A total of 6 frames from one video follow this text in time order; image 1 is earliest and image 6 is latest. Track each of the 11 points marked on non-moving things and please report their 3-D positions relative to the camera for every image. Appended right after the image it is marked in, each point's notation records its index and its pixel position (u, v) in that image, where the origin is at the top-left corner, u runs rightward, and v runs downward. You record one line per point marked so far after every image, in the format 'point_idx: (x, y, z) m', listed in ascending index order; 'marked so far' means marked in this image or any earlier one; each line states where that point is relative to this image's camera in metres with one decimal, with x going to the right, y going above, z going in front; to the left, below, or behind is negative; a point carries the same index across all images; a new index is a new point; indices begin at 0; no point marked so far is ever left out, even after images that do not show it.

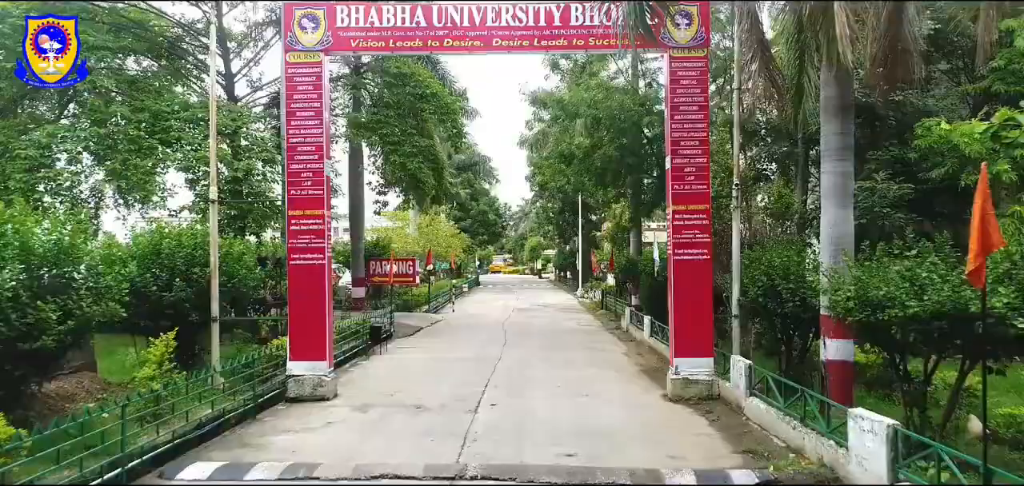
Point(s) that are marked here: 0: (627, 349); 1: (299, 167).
0: (+2.9, -2.7, +17.5) m
1: (-3.5, +1.2, +11.3) m
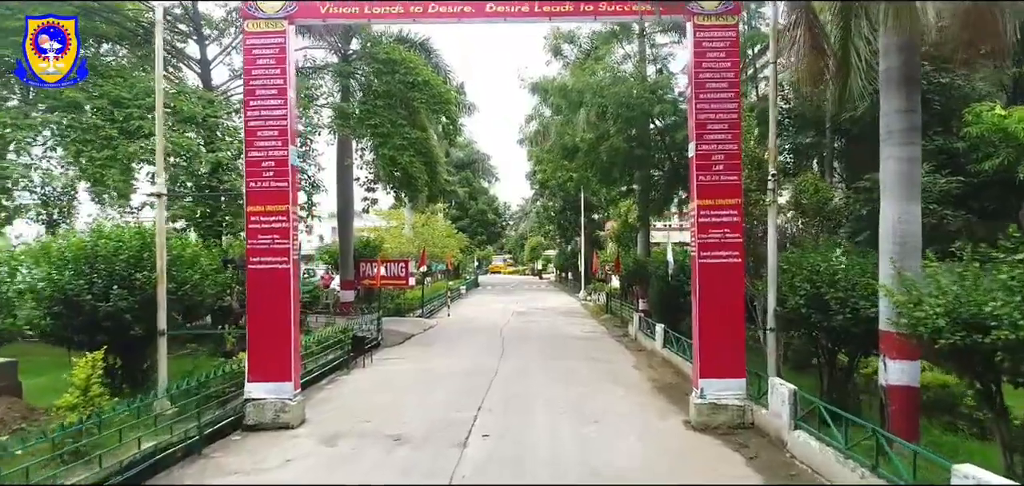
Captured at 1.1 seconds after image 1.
0: (+2.9, -2.7, +15.8) m
1: (-3.5, +1.2, +9.7) m
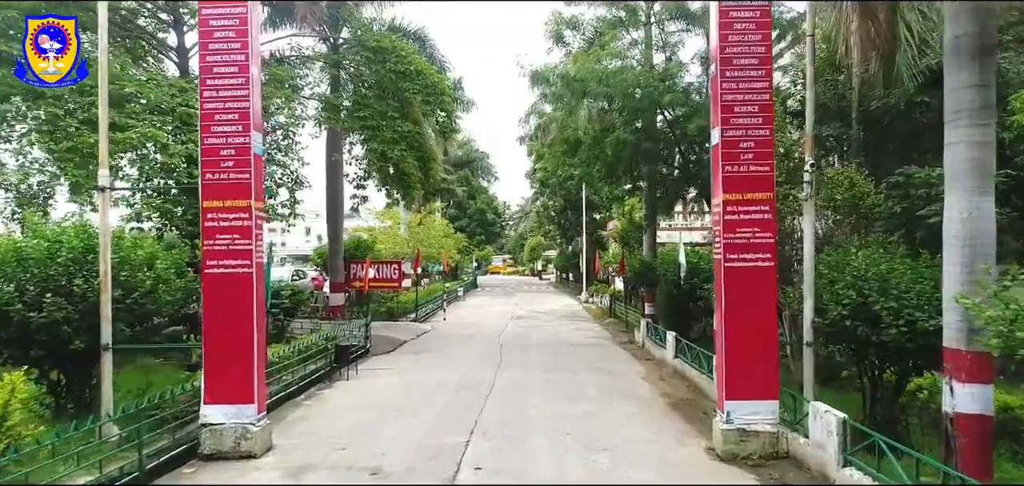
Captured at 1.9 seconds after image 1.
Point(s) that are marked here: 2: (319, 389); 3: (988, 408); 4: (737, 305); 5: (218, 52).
0: (+2.8, -2.7, +14.5) m
1: (-3.6, +1.2, +8.4) m
2: (-3.6, -2.7, +13.1) m
3: (+4.5, -1.5, +6.5) m
4: (+2.7, -0.7, +8.2) m
5: (-3.5, +2.3, +8.3) m
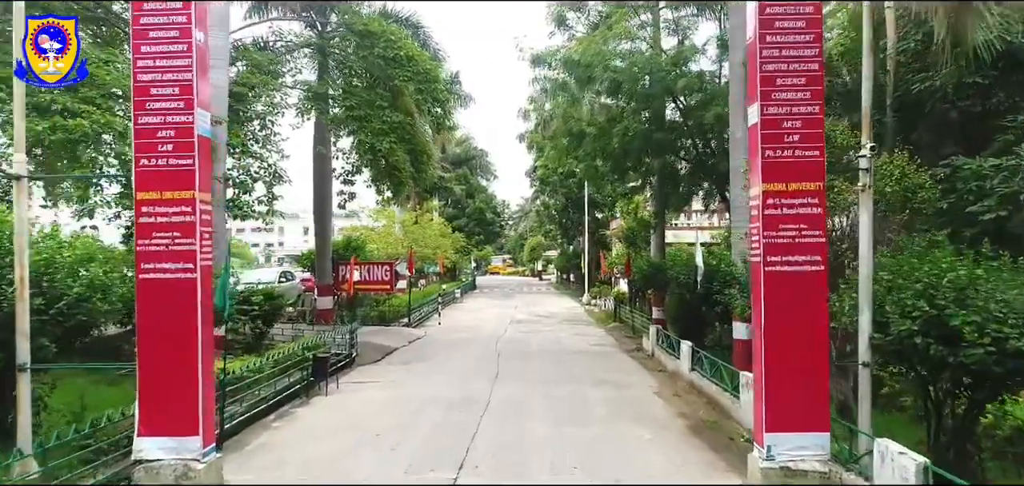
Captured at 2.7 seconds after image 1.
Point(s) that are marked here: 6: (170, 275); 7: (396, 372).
0: (+2.8, -2.7, +13.1) m
1: (-3.6, +1.2, +7.0) m
2: (-3.6, -2.7, +11.7) m
3: (+4.4, -1.5, +5.1) m
4: (+2.6, -0.7, +6.8) m
5: (-3.6, +2.3, +6.9) m
6: (-3.4, -0.3, +7.0) m
7: (-2.5, -2.7, +14.7) m
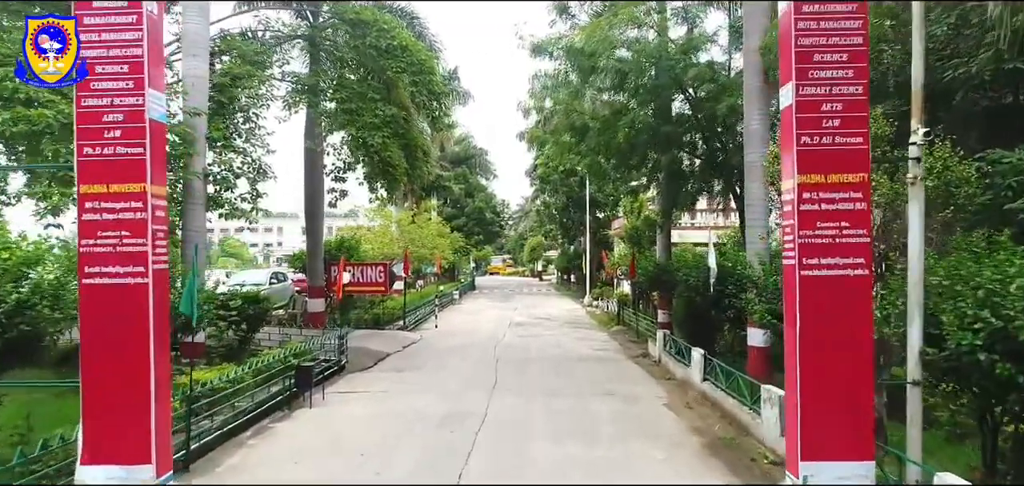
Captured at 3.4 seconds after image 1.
0: (+2.8, -2.7, +12.2) m
1: (-3.6, +1.2, +6.1) m
2: (-3.7, -2.7, +10.8) m
3: (+4.4, -1.6, +4.2) m
4: (+2.6, -0.7, +5.9) m
5: (-3.6, +2.3, +6.0) m
6: (-3.5, -0.3, +6.1) m
7: (-2.5, -2.7, +13.8) m
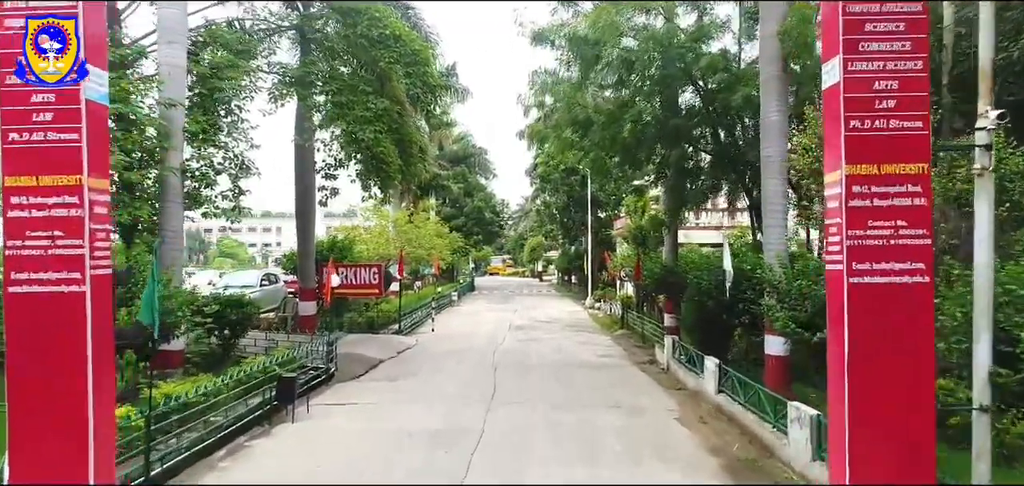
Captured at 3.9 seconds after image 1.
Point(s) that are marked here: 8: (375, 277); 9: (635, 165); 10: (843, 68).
0: (+2.8, -2.7, +11.4) m
1: (-3.6, +1.2, +5.2) m
2: (-3.7, -2.7, +9.9) m
3: (+4.4, -1.6, +3.3) m
4: (+2.6, -0.7, +5.1) m
5: (-3.6, +2.3, +5.2) m
6: (-3.5, -0.3, +5.2) m
7: (-2.5, -2.7, +12.9) m
8: (-3.8, -1.0, +19.2) m
9: (+2.8, +1.8, +15.8) m
10: (+2.4, +1.3, +5.1) m
